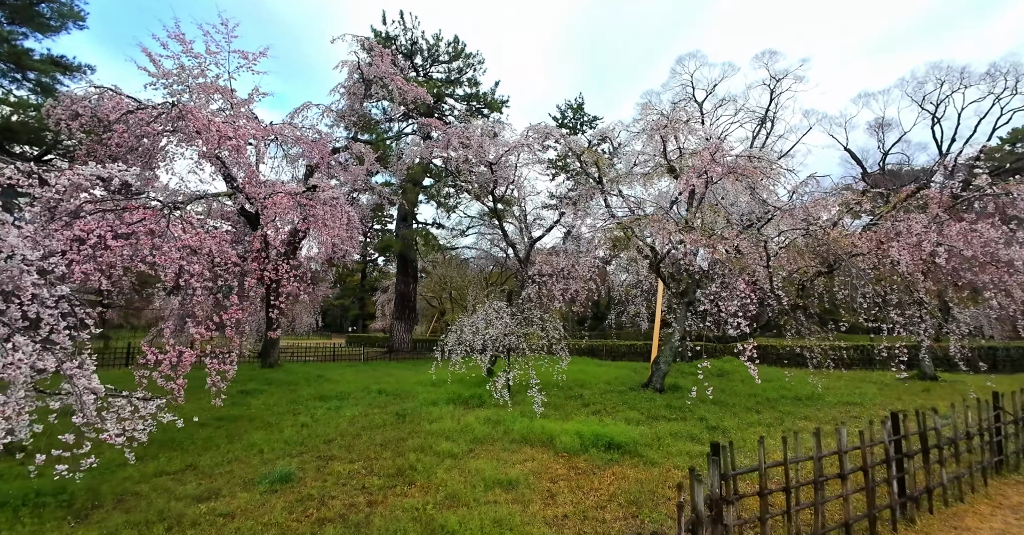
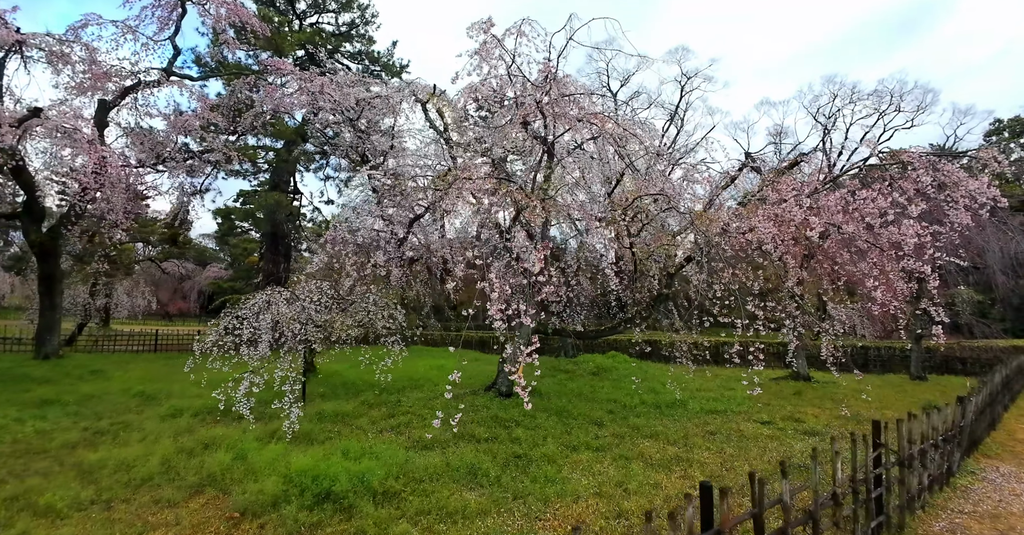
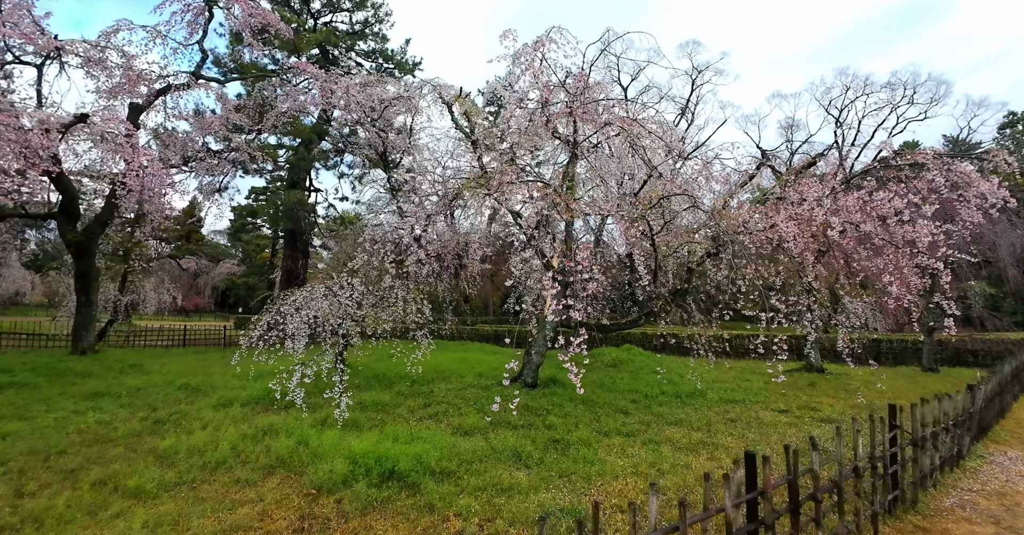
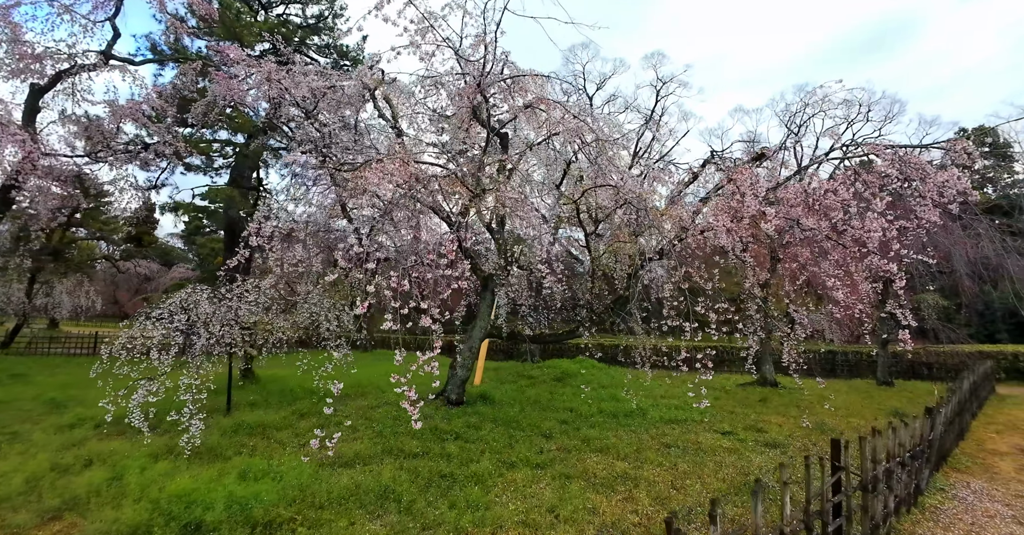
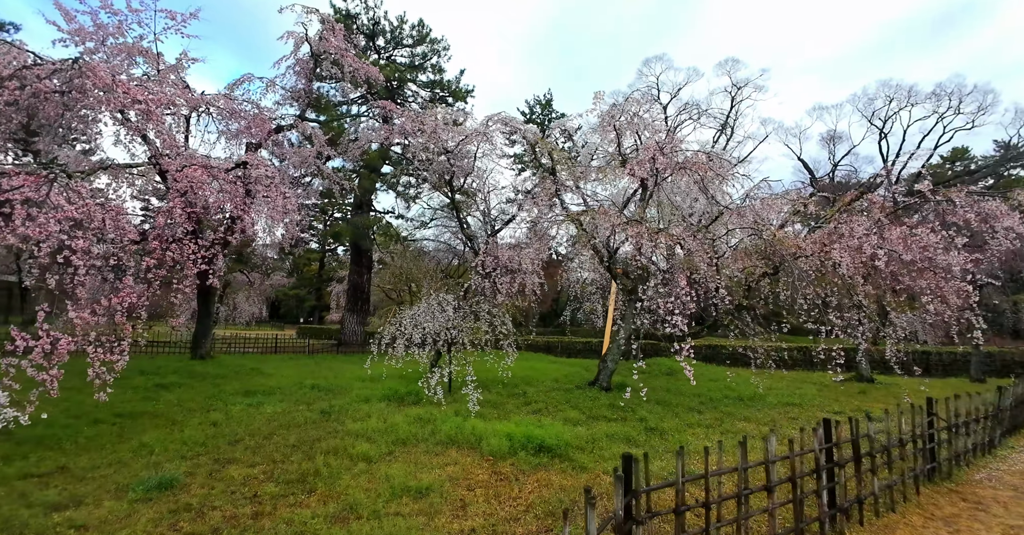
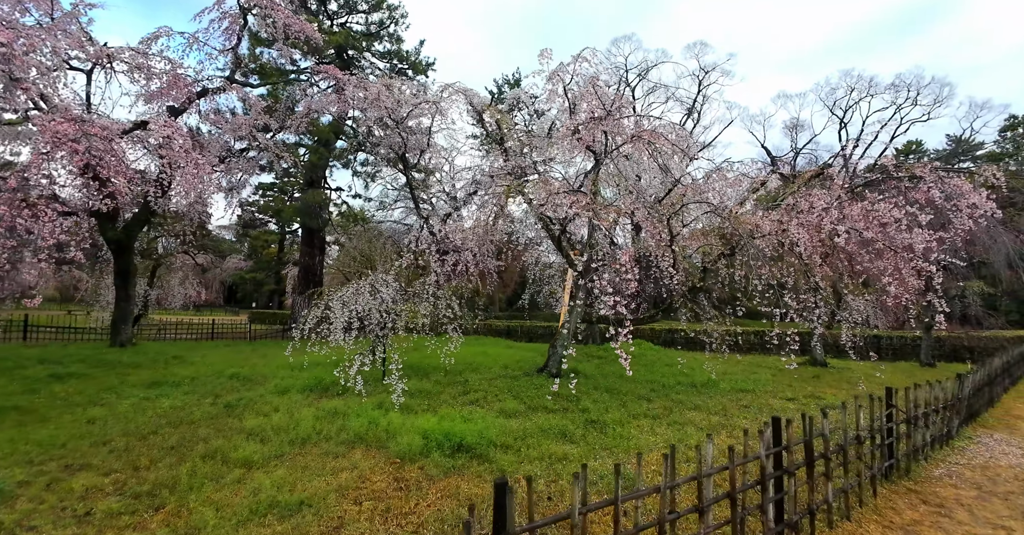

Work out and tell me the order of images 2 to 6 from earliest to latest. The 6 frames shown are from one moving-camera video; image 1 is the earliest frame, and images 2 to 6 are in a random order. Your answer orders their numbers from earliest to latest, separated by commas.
5, 6, 3, 2, 4
